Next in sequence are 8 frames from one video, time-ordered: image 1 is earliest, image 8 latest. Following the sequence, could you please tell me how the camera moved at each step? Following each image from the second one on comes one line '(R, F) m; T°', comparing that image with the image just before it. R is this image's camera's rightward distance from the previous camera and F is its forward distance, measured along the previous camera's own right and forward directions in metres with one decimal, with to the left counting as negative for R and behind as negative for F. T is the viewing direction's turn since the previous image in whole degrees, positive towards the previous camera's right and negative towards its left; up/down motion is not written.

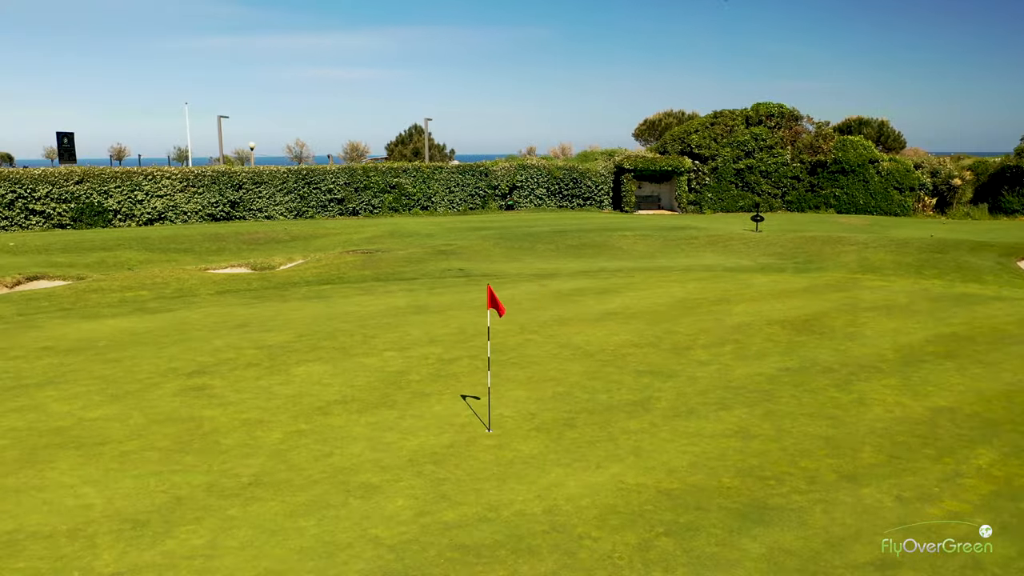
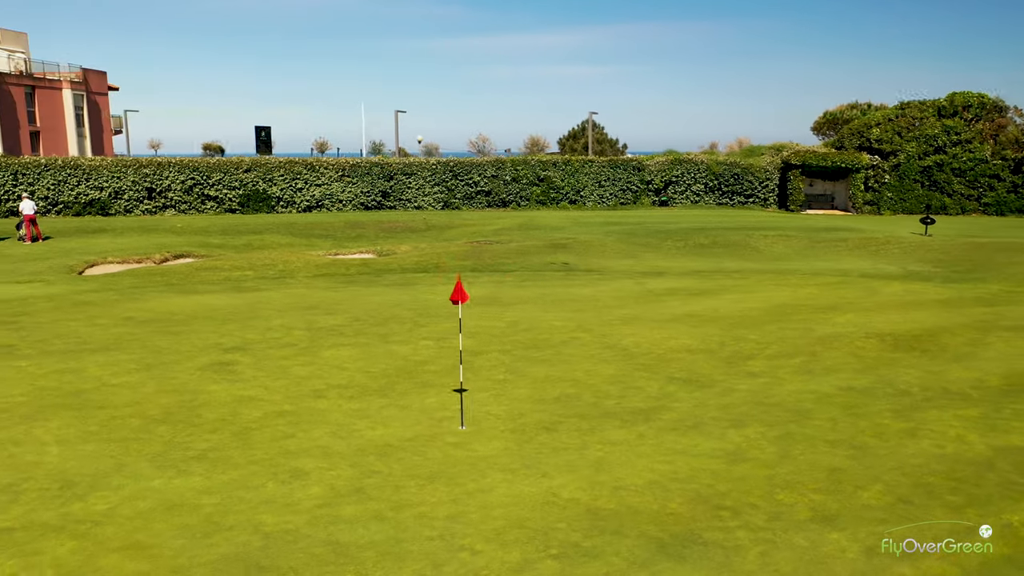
(+2.9, +1.0) m; -14°
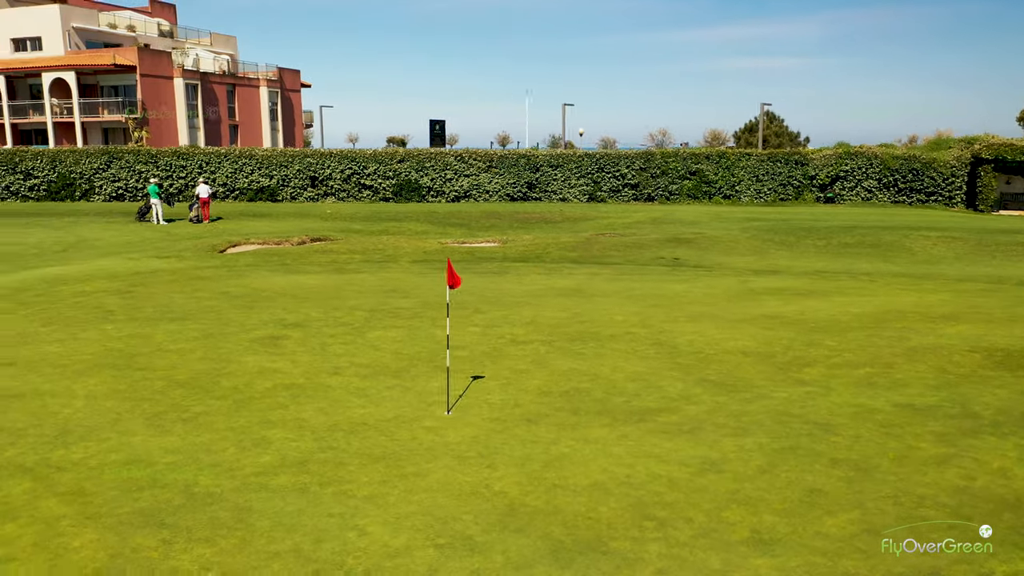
(+2.7, +0.6) m; -14°
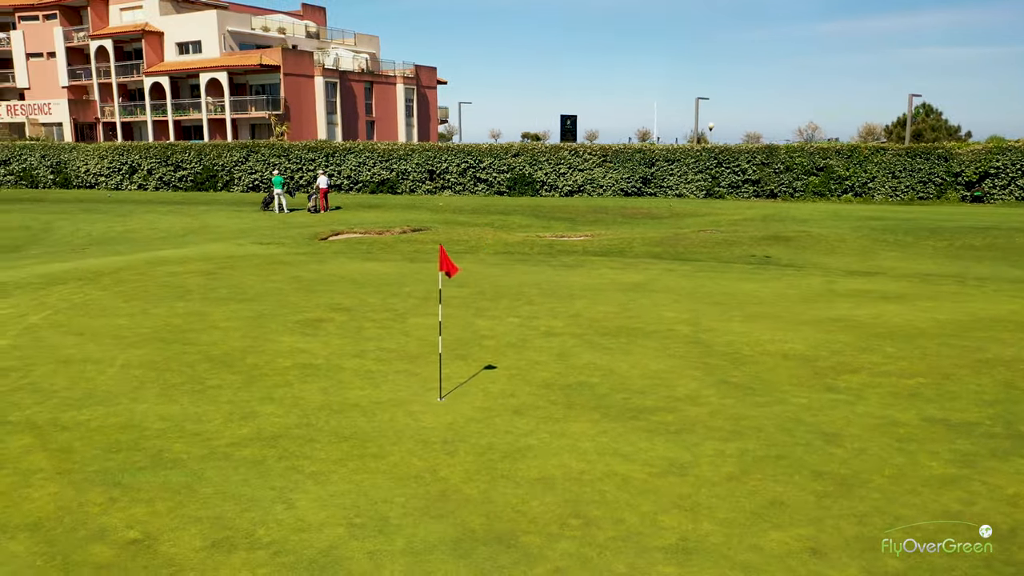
(+2.1, +0.3) m; -11°
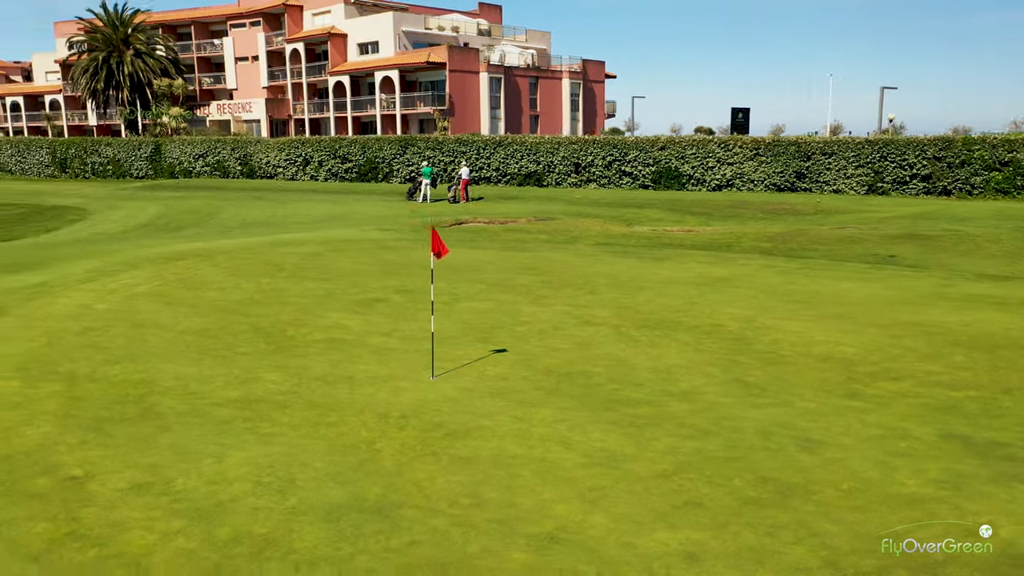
(+2.6, +0.4) m; -13°
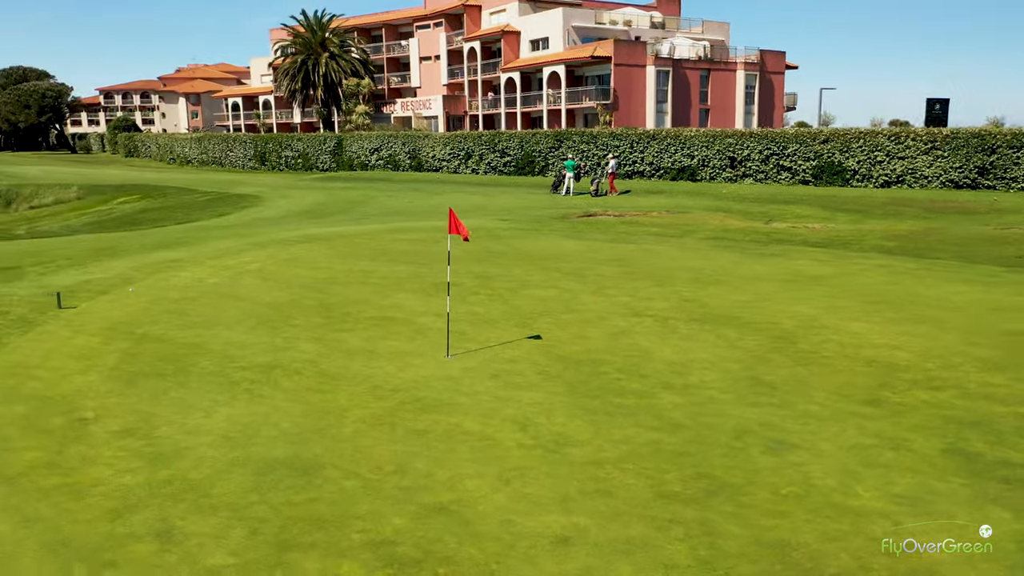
(+2.4, +0.2) m; -13°
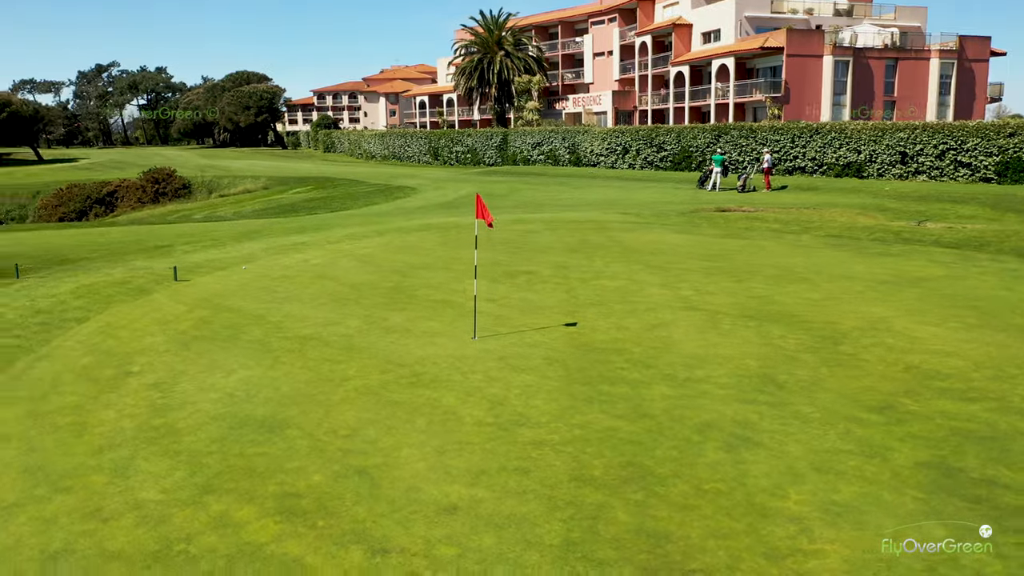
(+2.3, +0.1) m; -13°
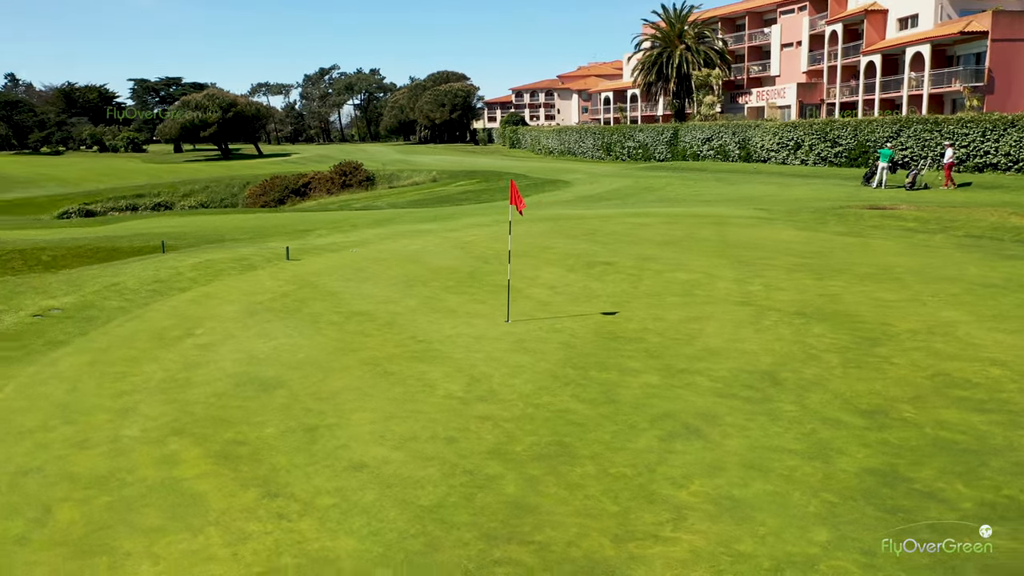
(+2.4, 0.0) m; -14°
